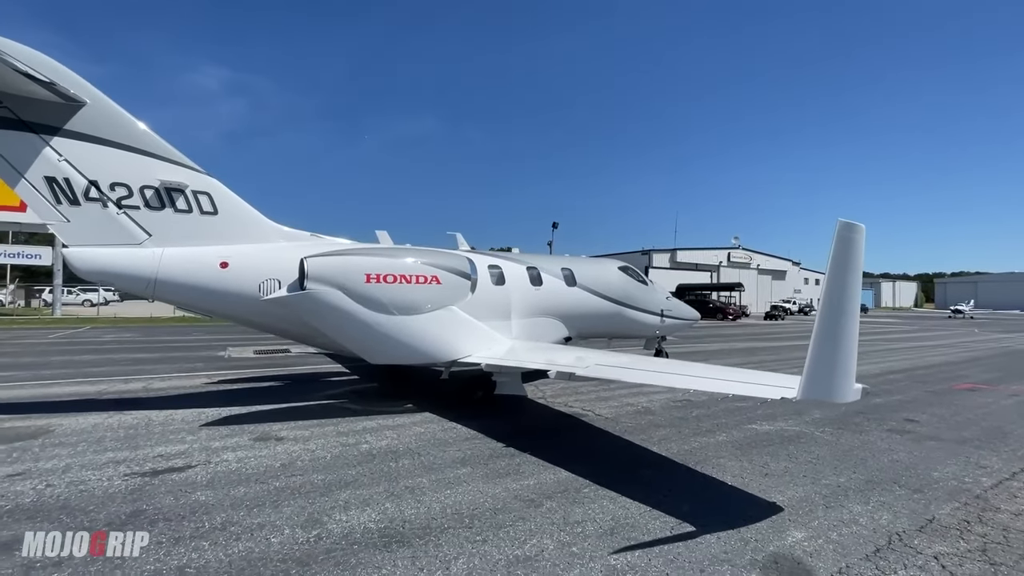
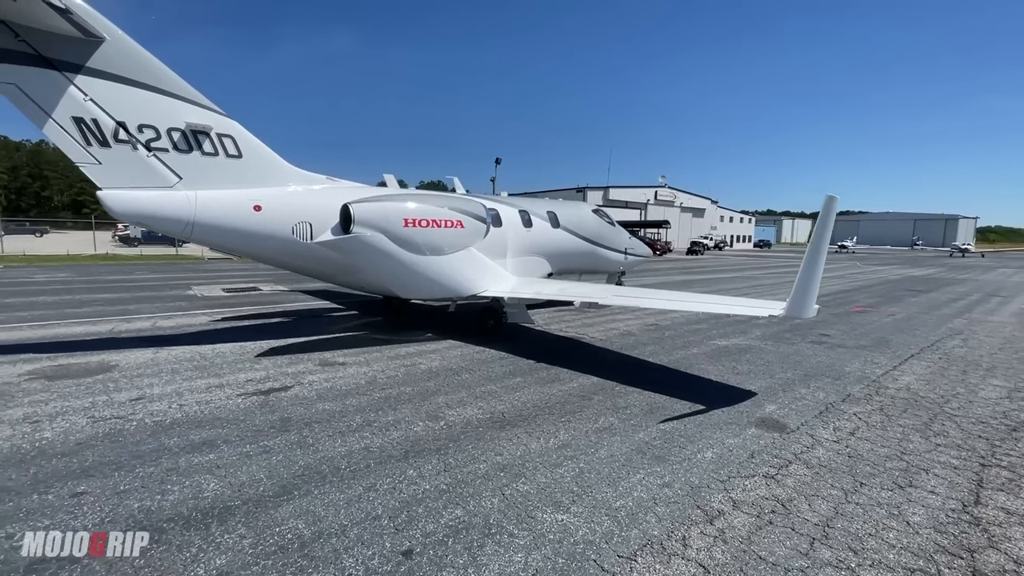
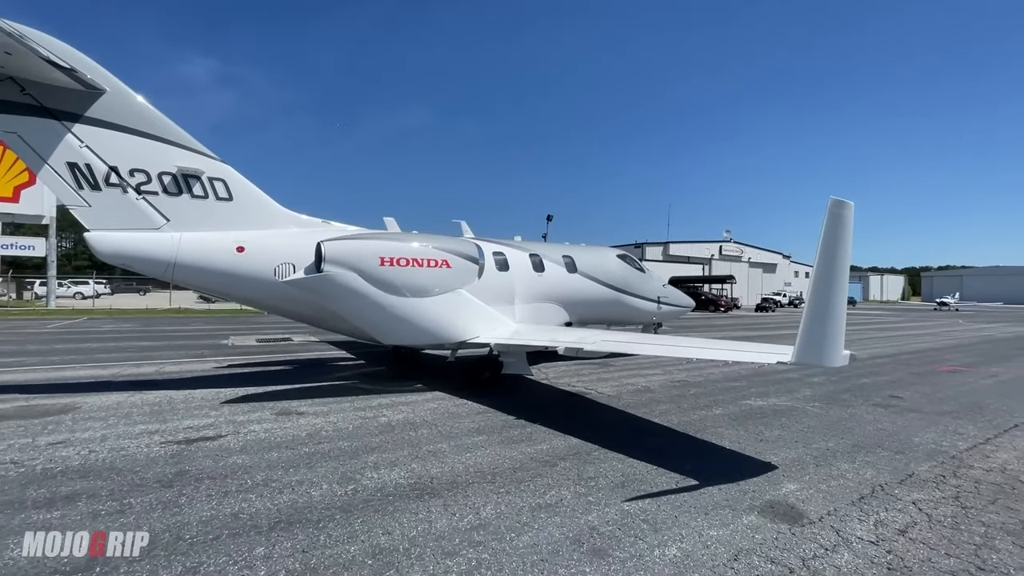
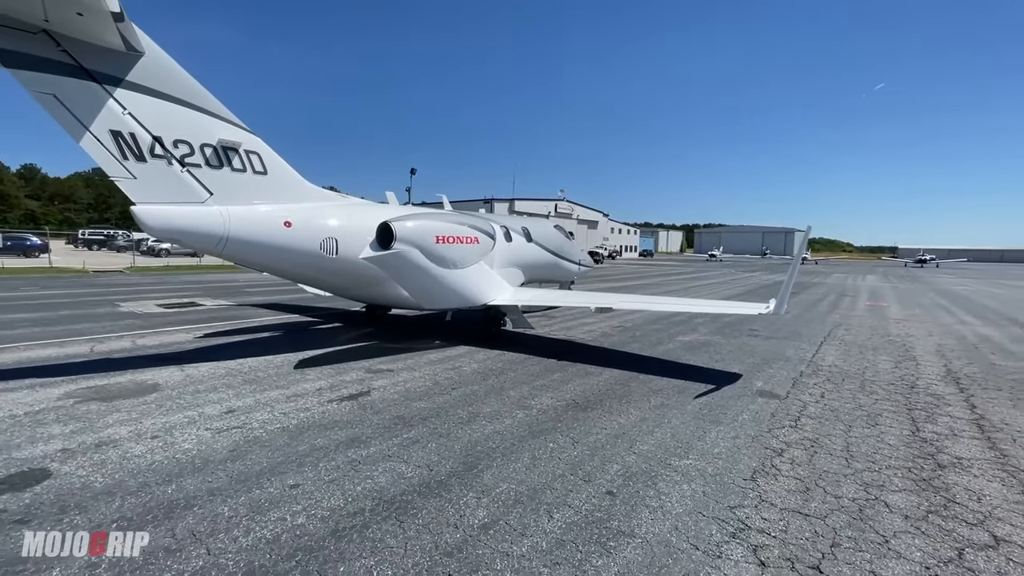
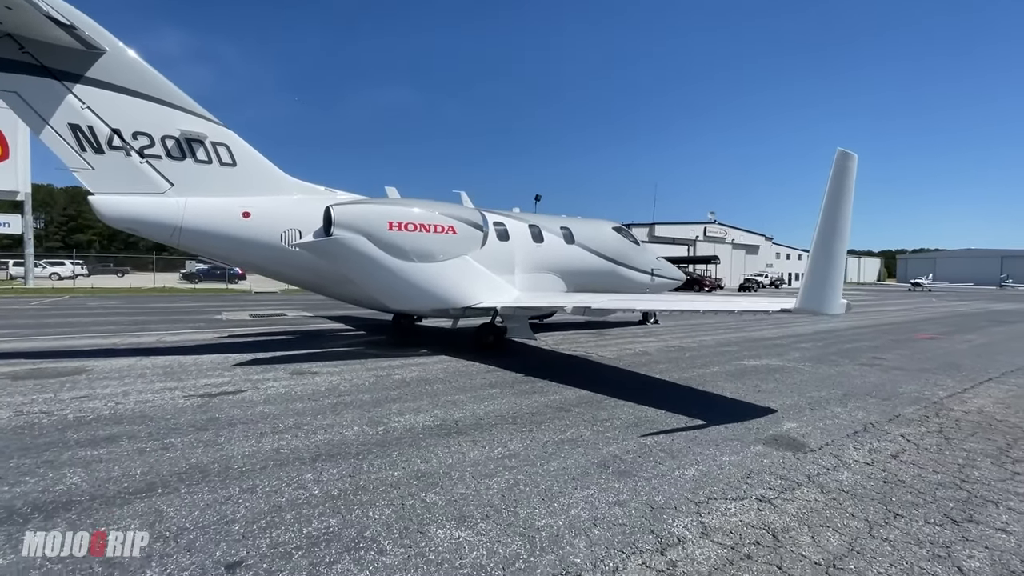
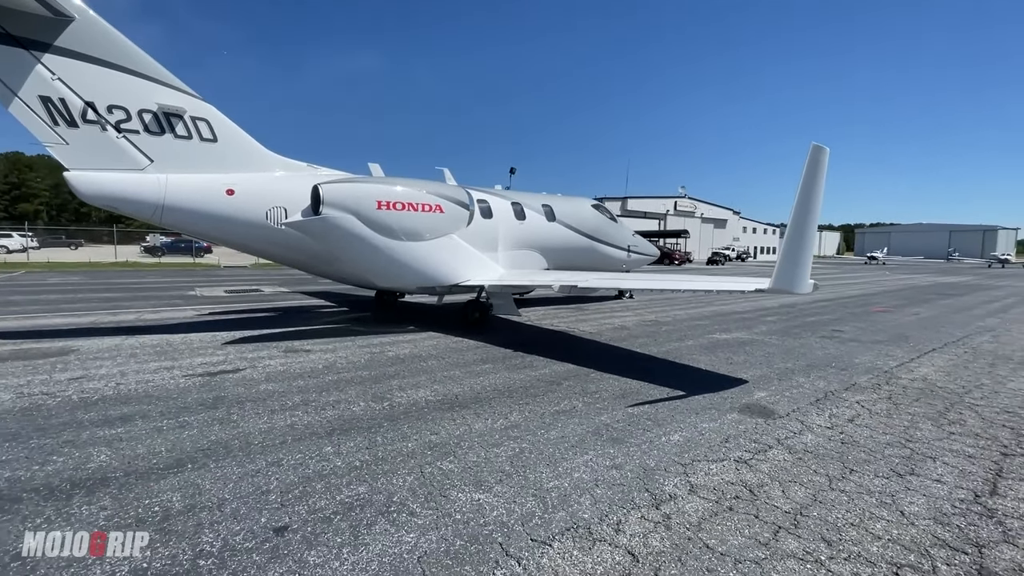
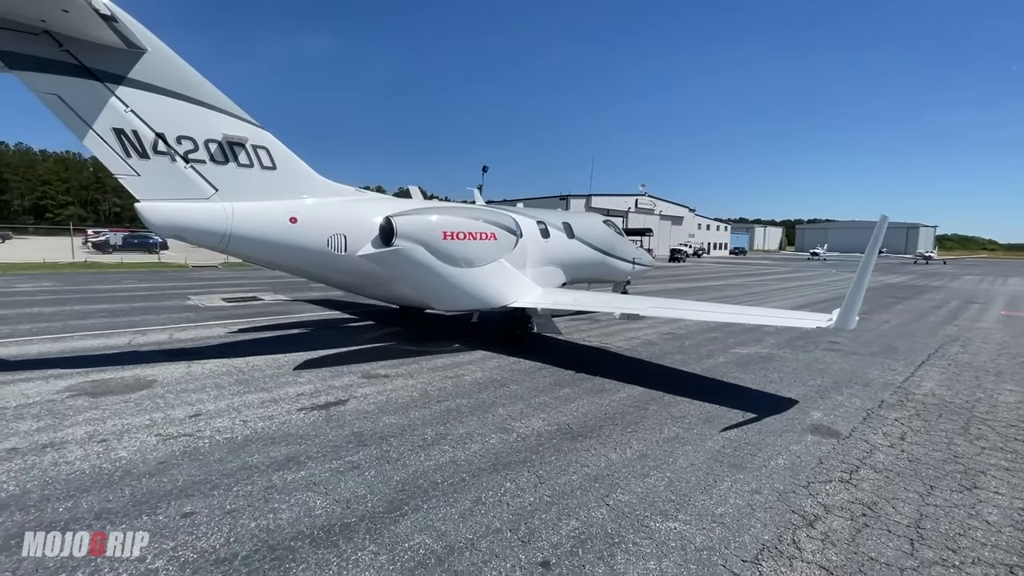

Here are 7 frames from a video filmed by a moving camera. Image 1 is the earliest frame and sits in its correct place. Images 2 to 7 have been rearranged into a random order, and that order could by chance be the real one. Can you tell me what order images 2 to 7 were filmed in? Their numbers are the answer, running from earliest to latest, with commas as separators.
3, 5, 6, 2, 7, 4
